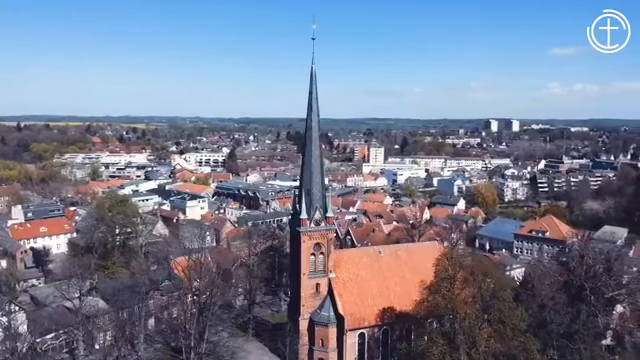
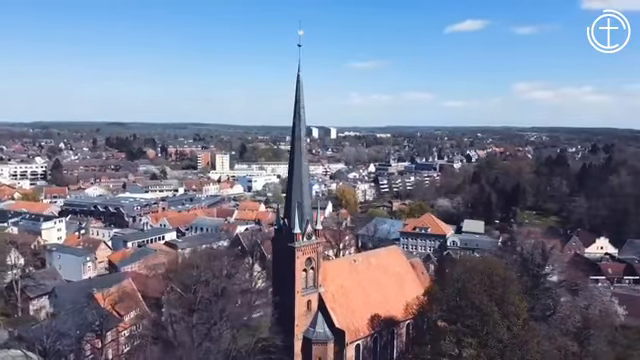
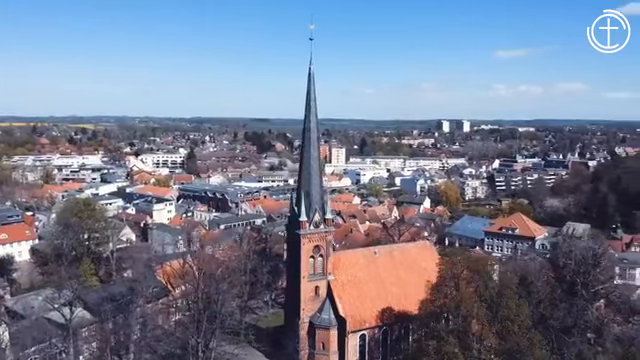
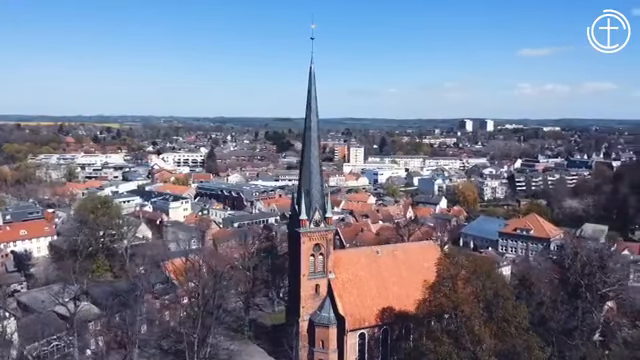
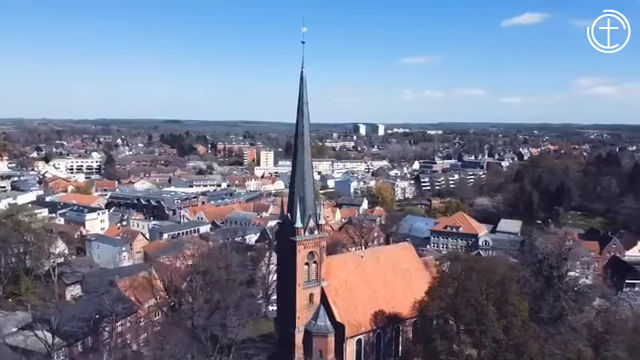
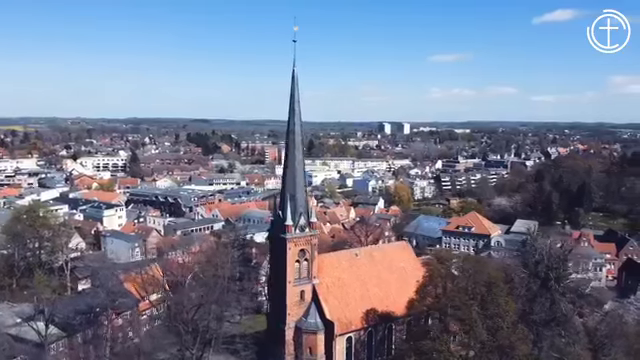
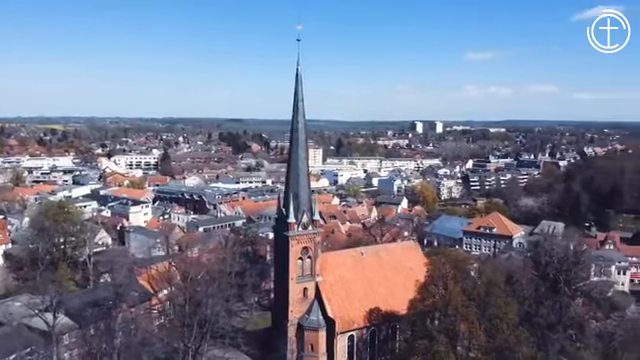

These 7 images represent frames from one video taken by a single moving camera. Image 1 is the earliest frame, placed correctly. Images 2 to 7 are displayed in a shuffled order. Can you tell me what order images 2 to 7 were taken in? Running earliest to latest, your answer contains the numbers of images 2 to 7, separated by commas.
4, 3, 7, 6, 5, 2
